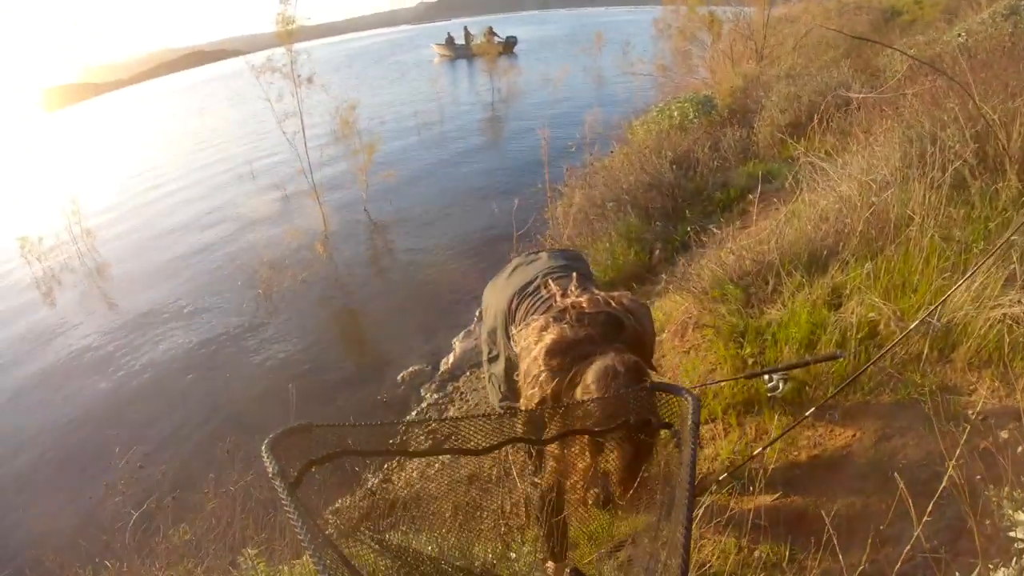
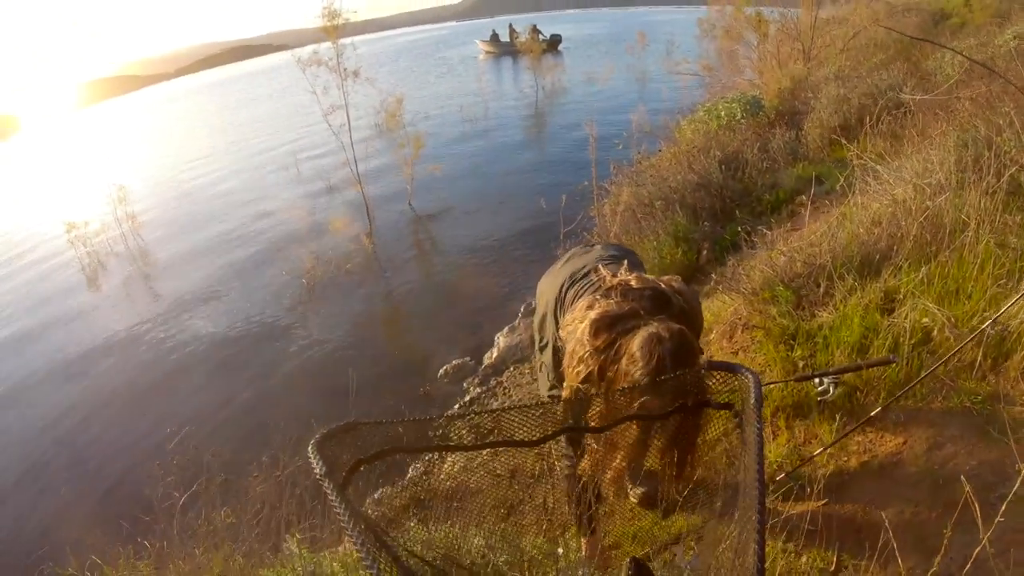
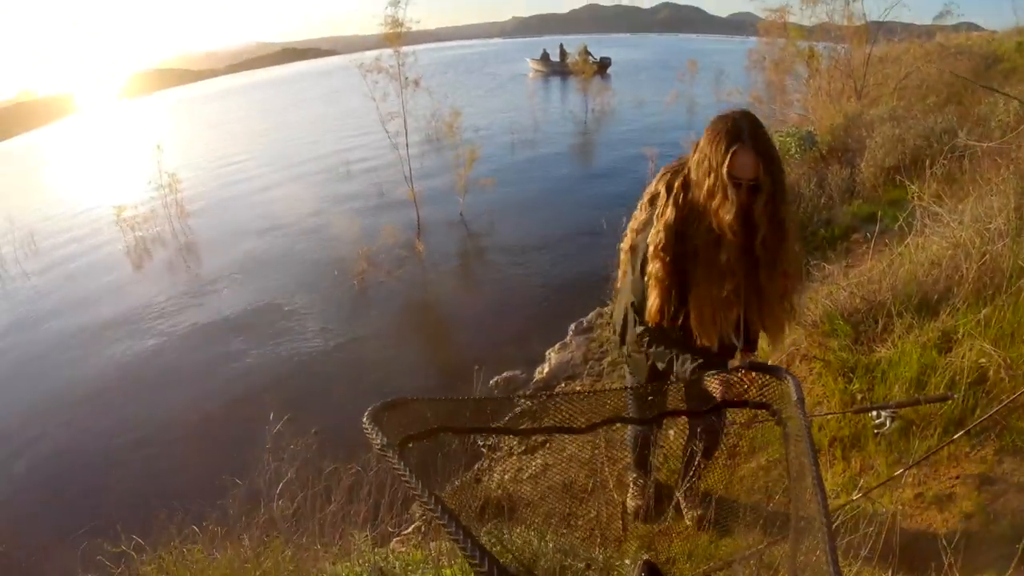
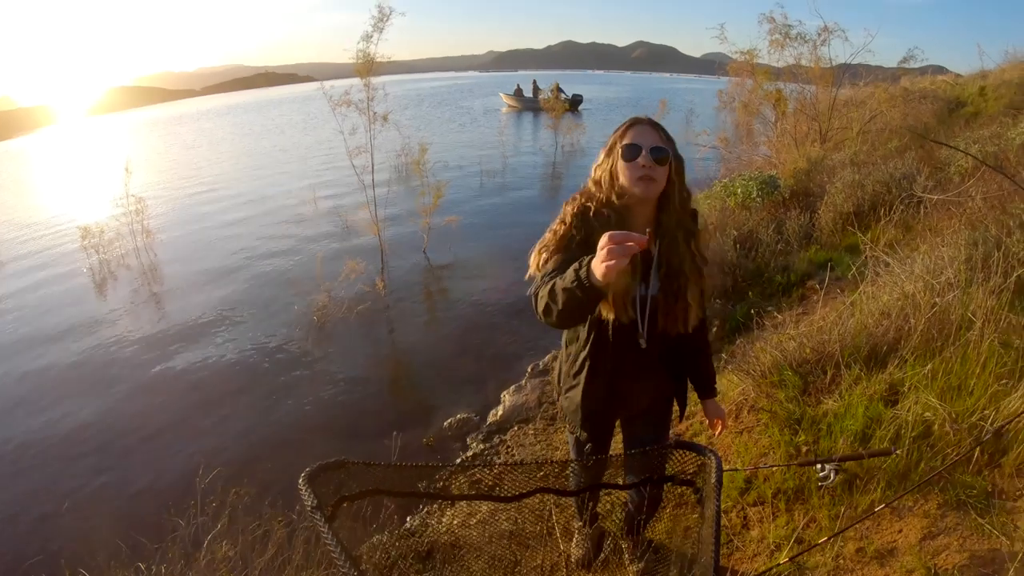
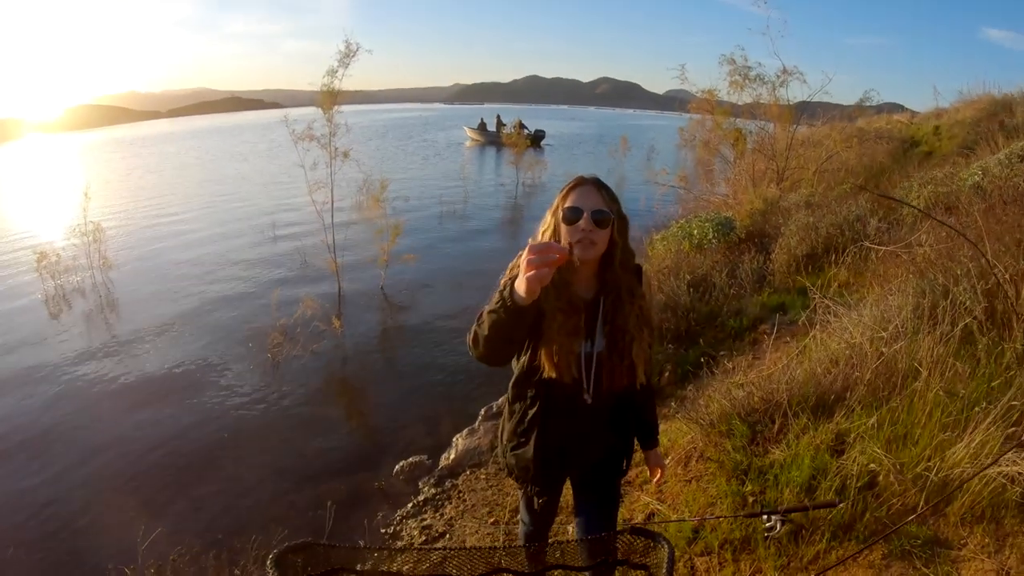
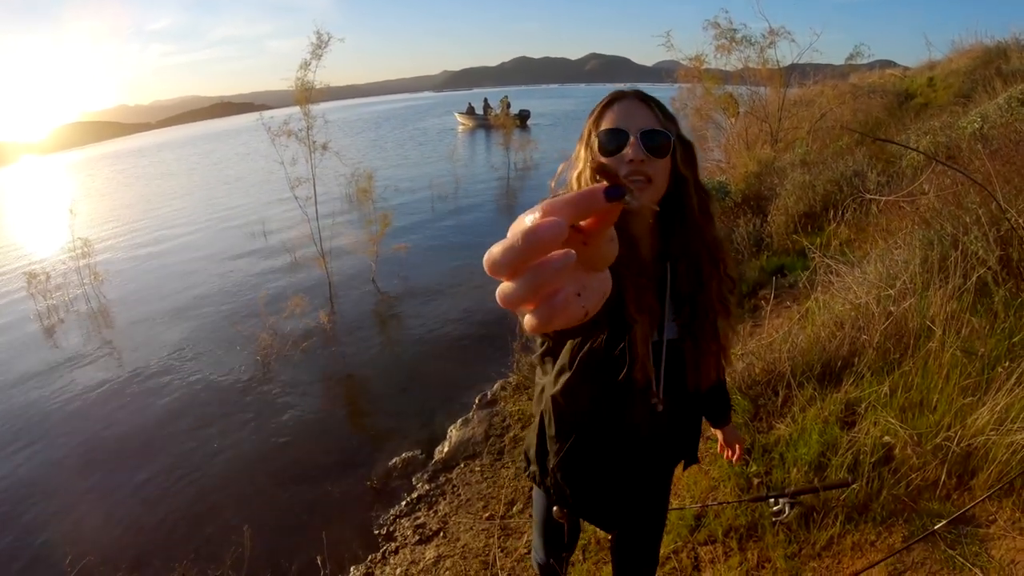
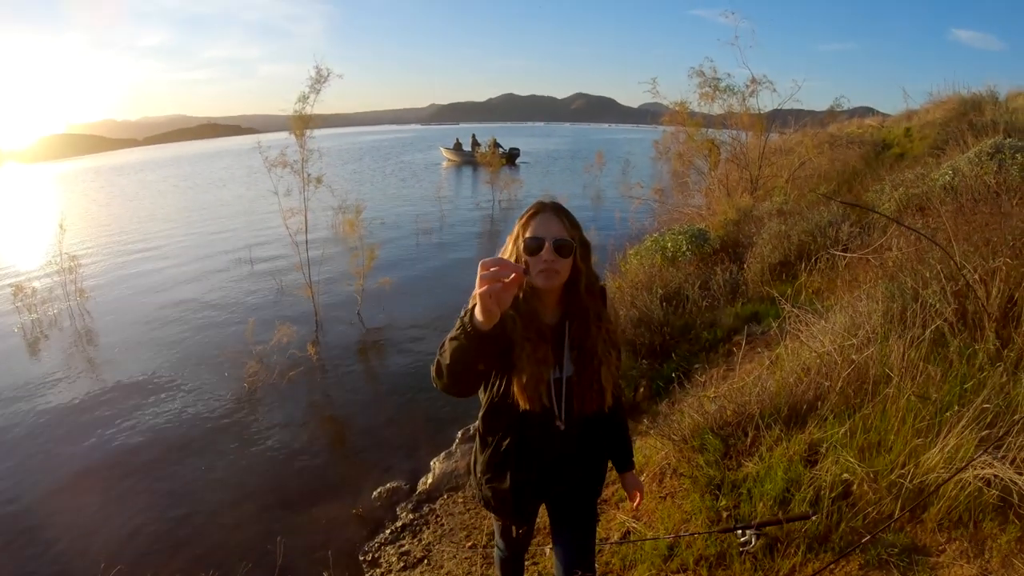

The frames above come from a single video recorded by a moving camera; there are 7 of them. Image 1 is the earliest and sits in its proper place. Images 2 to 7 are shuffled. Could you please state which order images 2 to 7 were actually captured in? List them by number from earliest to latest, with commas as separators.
2, 3, 4, 5, 7, 6
